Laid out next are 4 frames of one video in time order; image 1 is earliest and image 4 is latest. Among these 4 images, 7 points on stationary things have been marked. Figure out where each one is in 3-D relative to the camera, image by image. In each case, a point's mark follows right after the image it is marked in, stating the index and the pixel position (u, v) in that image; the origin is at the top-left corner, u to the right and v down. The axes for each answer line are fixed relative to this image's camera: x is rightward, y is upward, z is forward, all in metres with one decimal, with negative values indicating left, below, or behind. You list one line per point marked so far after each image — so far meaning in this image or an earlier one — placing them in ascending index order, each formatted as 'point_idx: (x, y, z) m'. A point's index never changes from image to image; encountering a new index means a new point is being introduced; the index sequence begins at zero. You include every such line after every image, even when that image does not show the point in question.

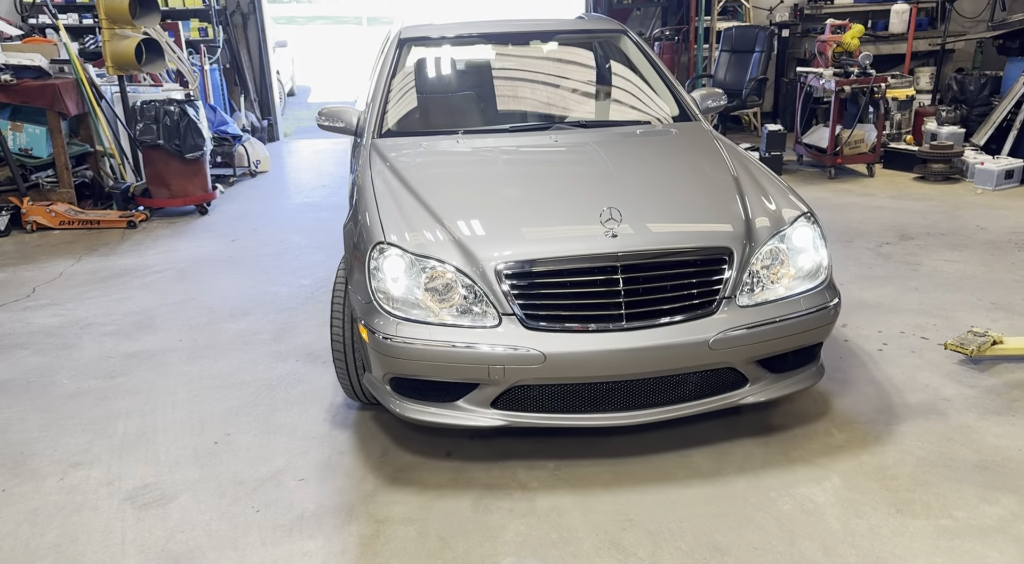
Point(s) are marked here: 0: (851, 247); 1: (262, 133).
0: (+2.1, +0.2, +4.4) m
1: (-2.7, +1.6, +7.7) m
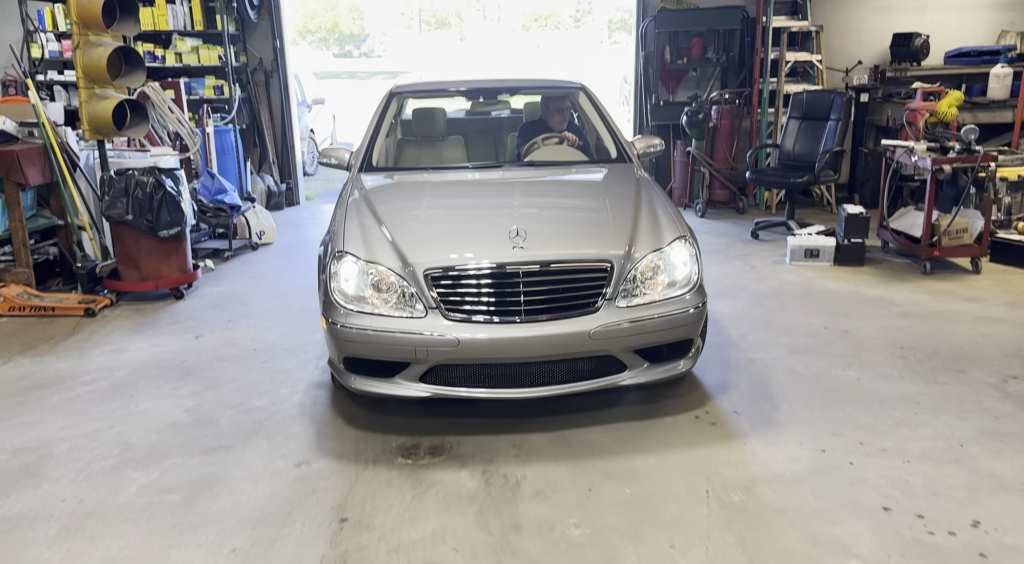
0: (+2.1, -0.5, +3.4) m
1: (-2.3, +0.8, +7.1) m
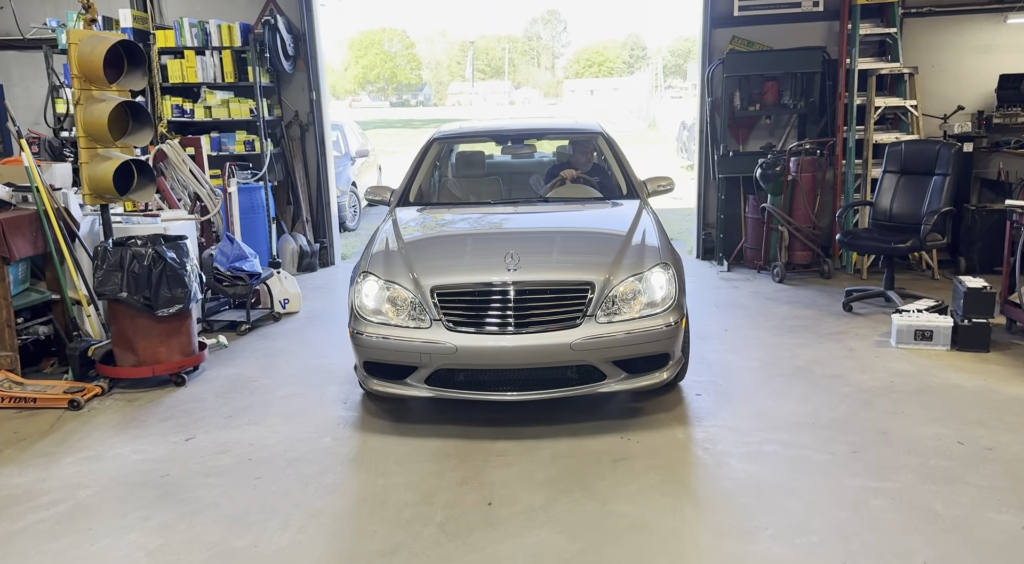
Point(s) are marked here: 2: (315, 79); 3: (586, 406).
0: (+2.3, -0.9, +2.5) m
1: (-1.9, +0.2, +6.6) m
2: (-1.8, +1.9, +6.6) m
3: (+0.4, -0.6, +3.7) m
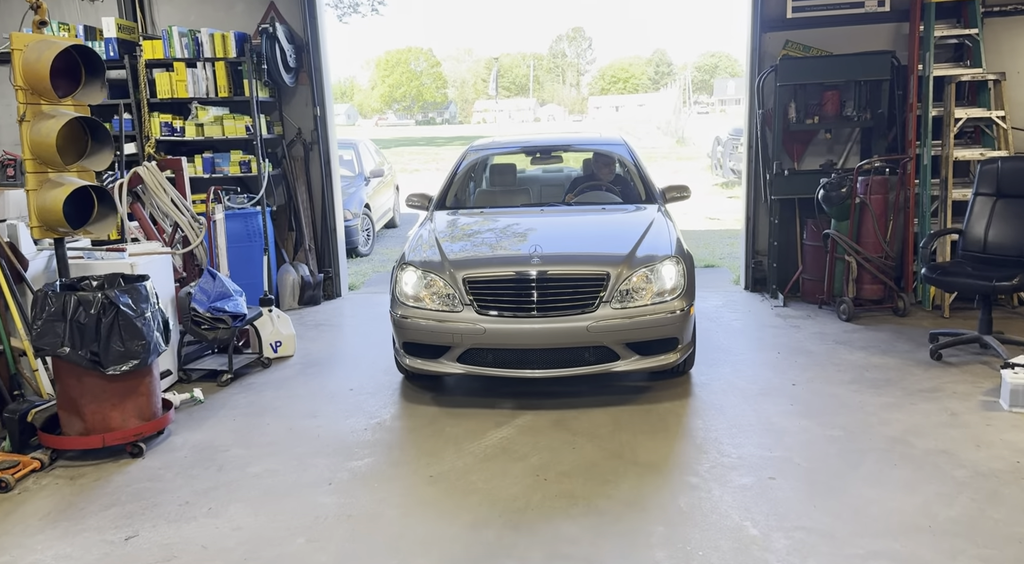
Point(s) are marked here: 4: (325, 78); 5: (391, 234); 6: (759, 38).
0: (+2.3, -1.1, +1.6) m
1: (-1.6, -0.1, +5.9) m
2: (-1.6, +1.6, +6.0) m
3: (+0.5, -0.9, +2.9) m
4: (-1.6, +1.7, +6.0) m
5: (-1.8, +0.7, +10.5) m
6: (+2.0, +2.0, +5.8) m
